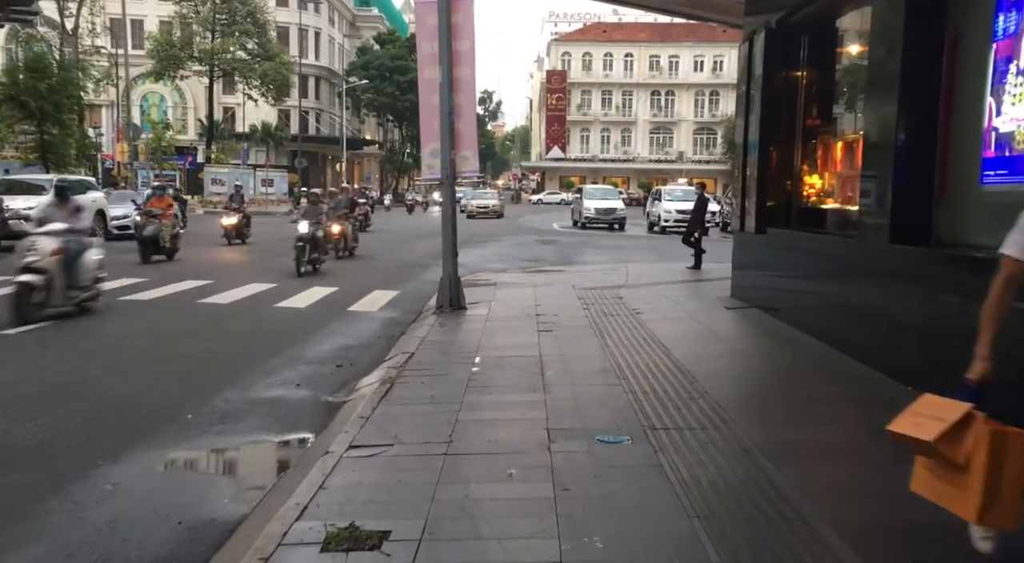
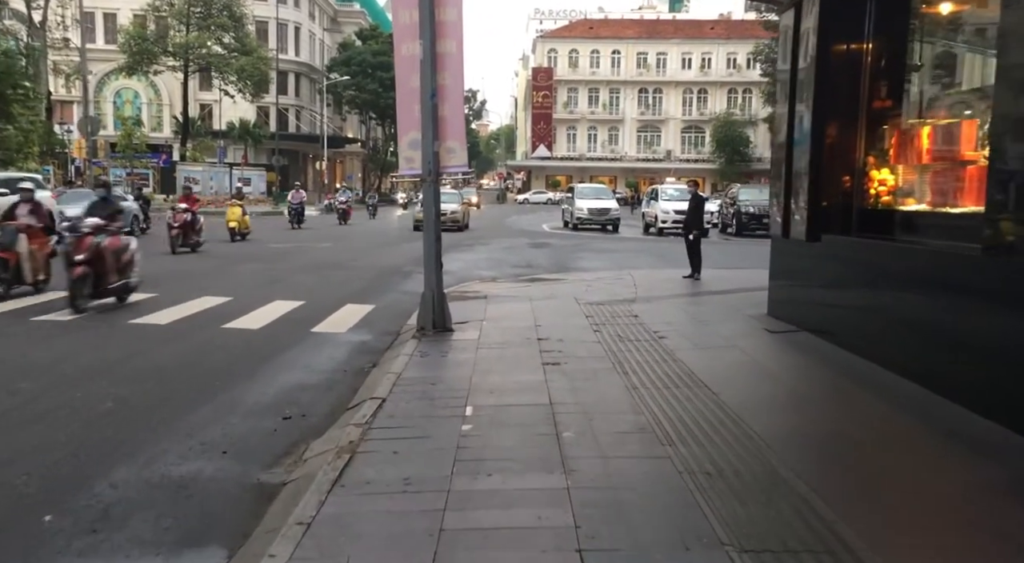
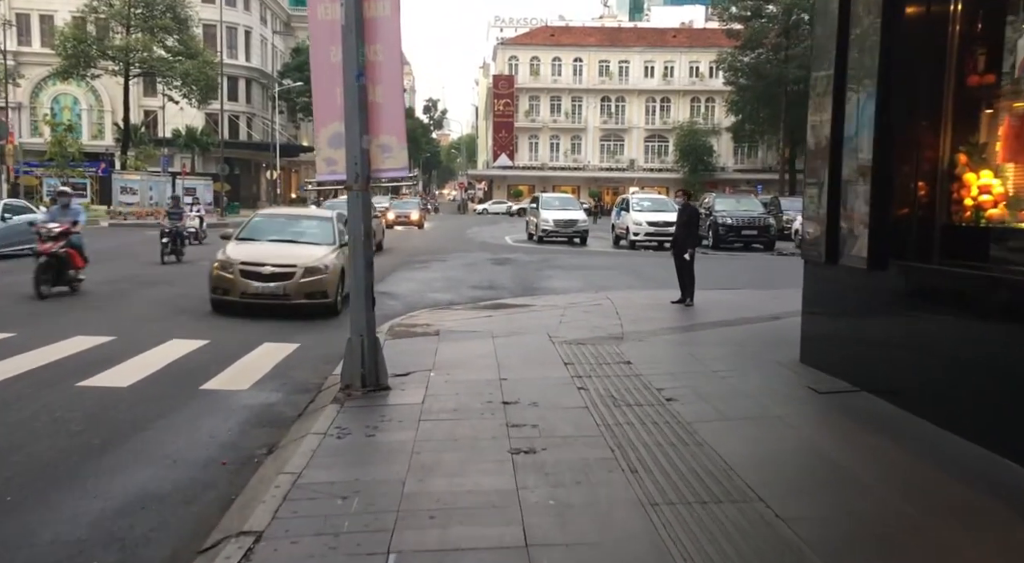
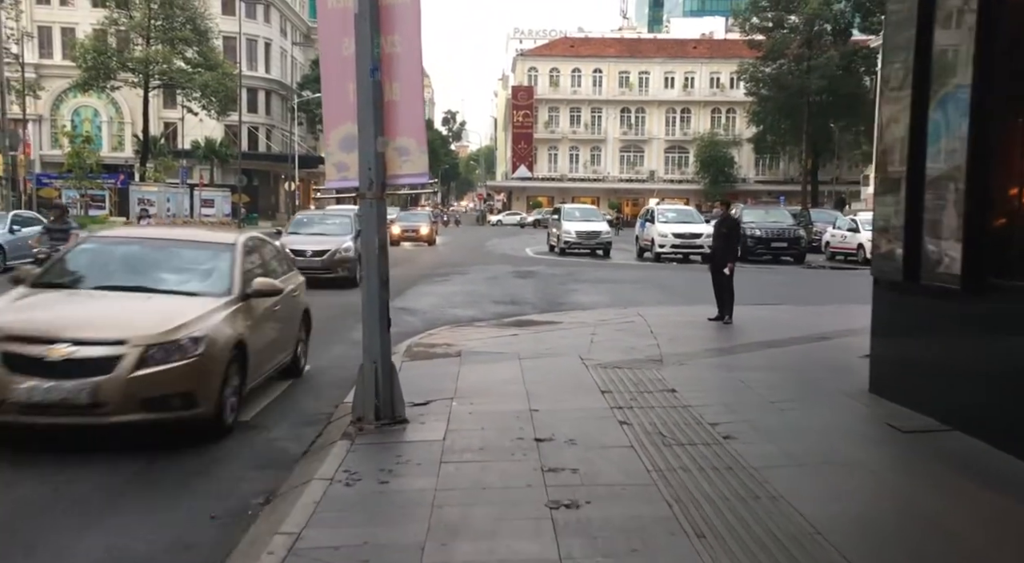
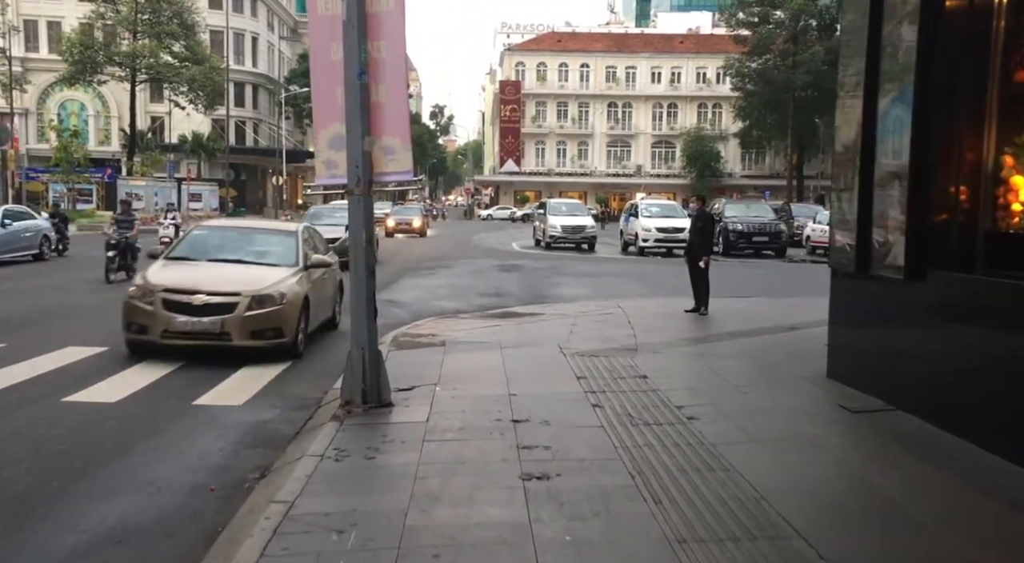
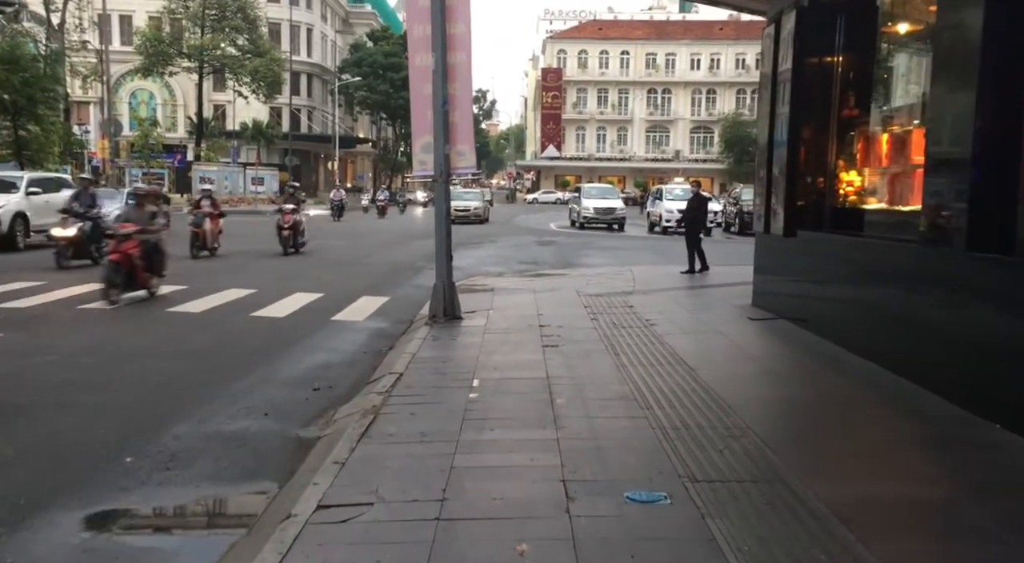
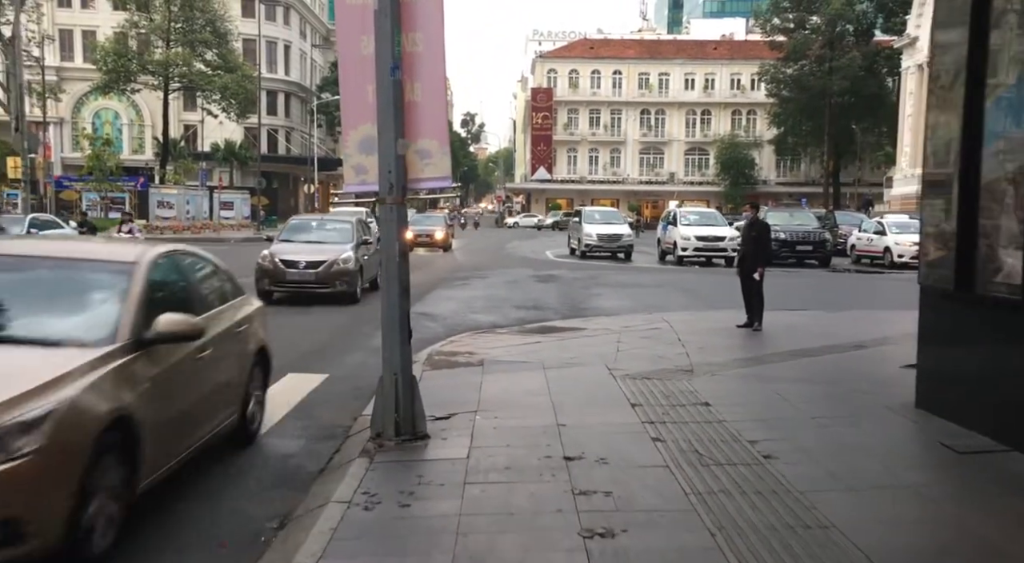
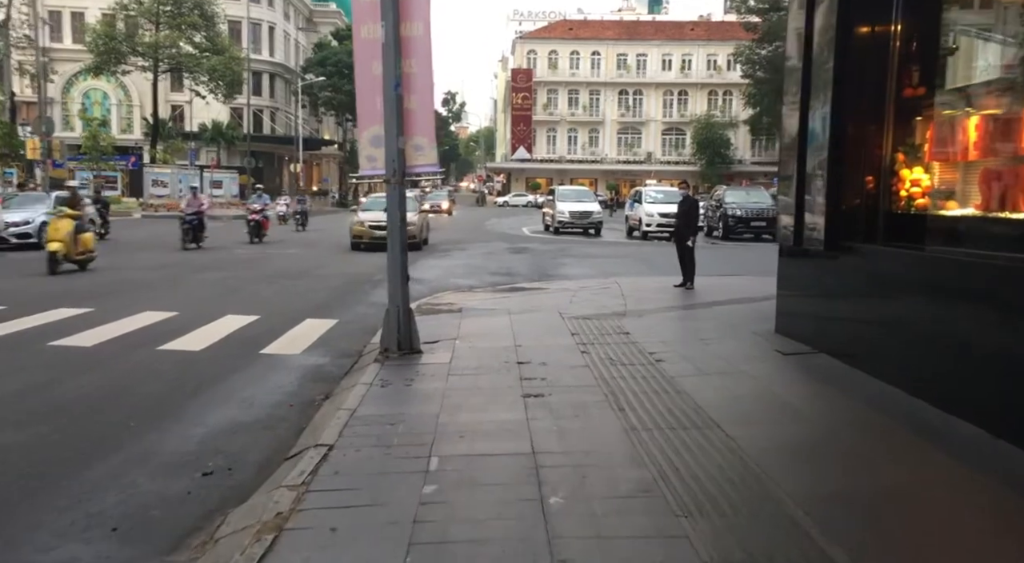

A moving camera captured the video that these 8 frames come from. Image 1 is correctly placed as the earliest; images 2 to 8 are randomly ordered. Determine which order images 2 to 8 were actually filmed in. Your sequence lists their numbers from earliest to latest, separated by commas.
6, 2, 8, 3, 5, 4, 7
